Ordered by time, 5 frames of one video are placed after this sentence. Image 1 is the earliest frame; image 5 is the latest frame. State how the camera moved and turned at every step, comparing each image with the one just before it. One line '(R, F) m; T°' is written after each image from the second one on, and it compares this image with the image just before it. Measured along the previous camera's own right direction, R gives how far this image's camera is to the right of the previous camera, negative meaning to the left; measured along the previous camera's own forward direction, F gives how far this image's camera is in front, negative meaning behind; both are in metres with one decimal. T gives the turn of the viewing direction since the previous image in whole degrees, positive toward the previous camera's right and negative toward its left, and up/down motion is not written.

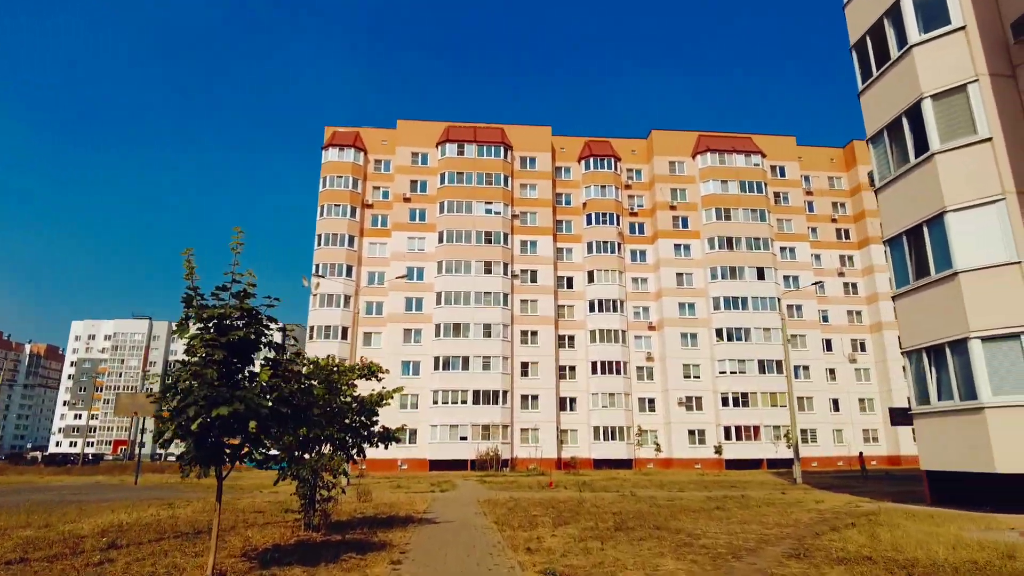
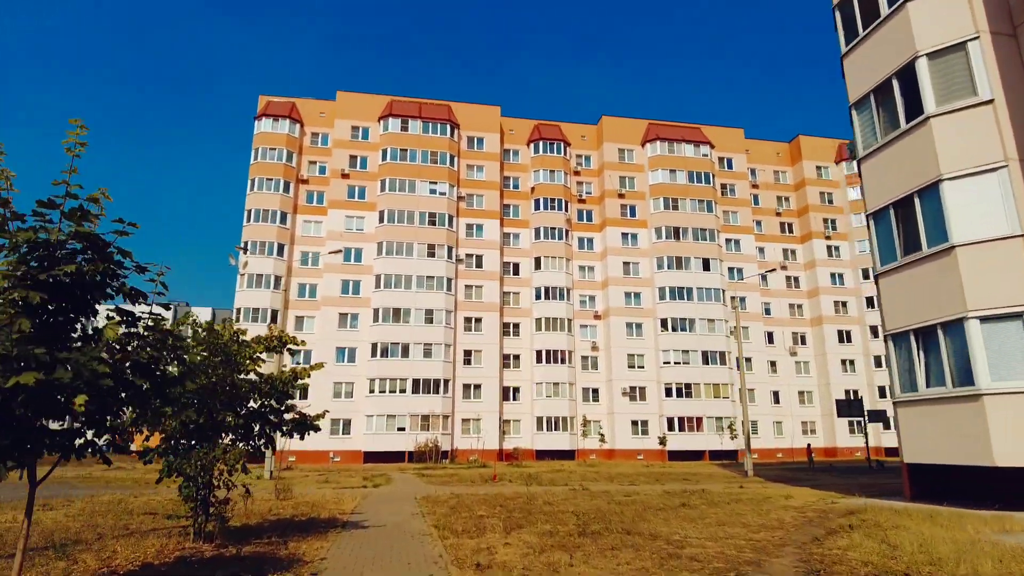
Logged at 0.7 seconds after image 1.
(-0.1, +1.8) m; +5°
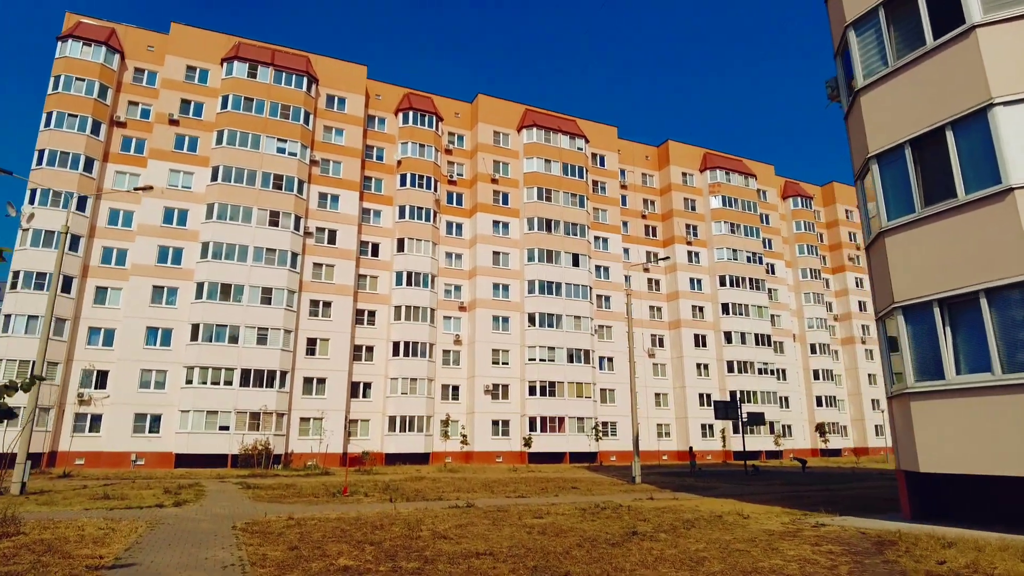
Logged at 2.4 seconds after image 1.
(-0.6, +4.3) m; +13°
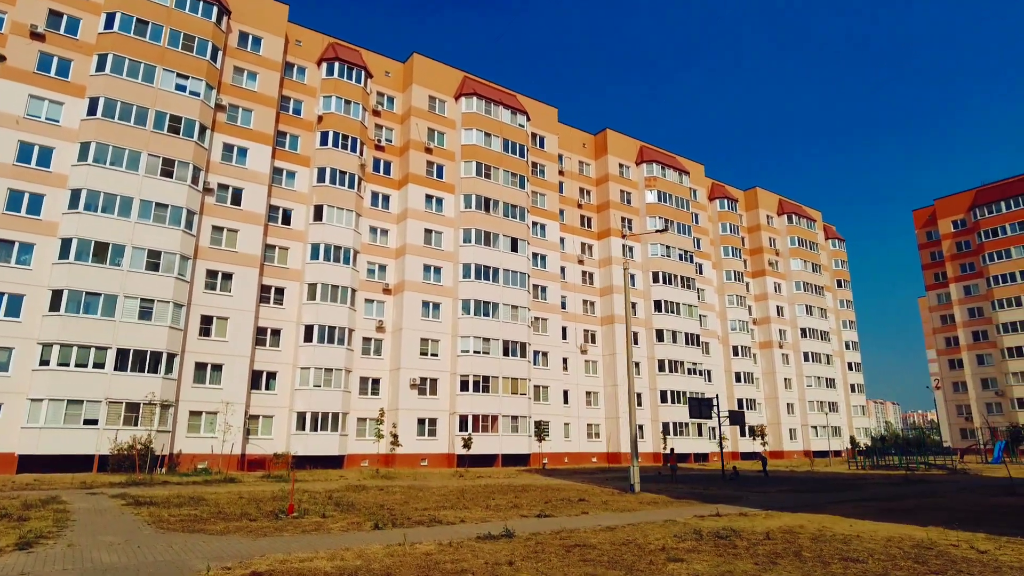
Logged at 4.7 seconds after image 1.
(-2.5, +4.8) m; +9°
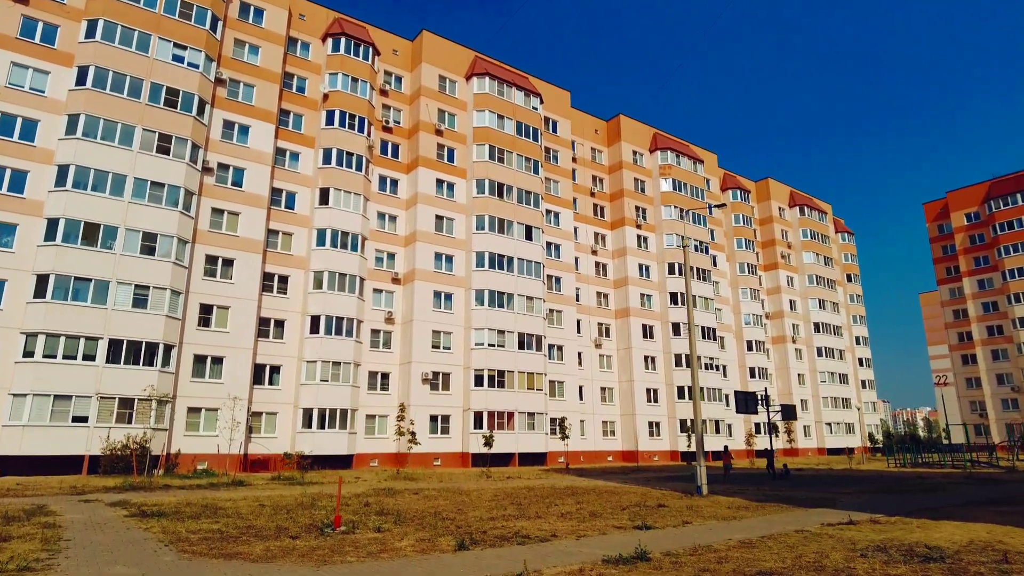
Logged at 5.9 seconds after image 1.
(-1.6, +2.2) m; +1°
